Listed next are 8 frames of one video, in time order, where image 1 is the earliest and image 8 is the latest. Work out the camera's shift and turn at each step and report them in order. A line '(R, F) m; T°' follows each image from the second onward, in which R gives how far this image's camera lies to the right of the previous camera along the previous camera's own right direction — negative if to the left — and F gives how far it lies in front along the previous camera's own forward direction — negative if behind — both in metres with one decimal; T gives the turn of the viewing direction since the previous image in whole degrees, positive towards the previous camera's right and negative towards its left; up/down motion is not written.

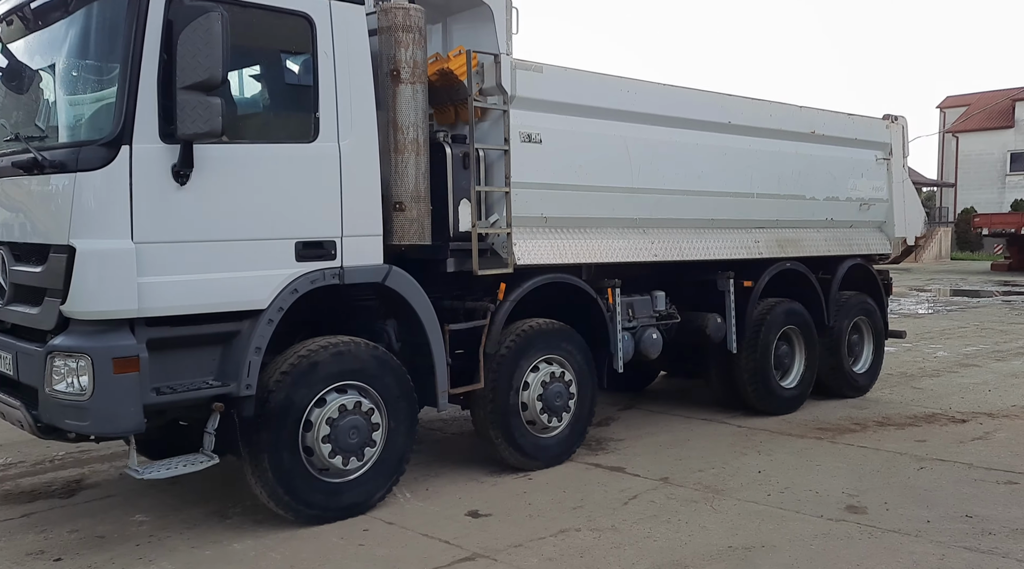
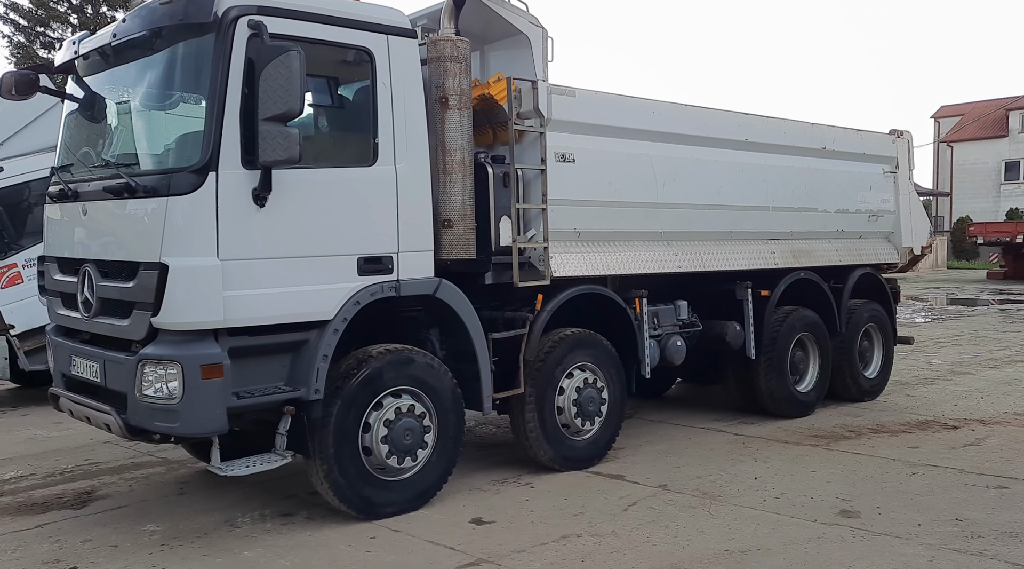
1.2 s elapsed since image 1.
(-0.3, -0.4) m; 0°
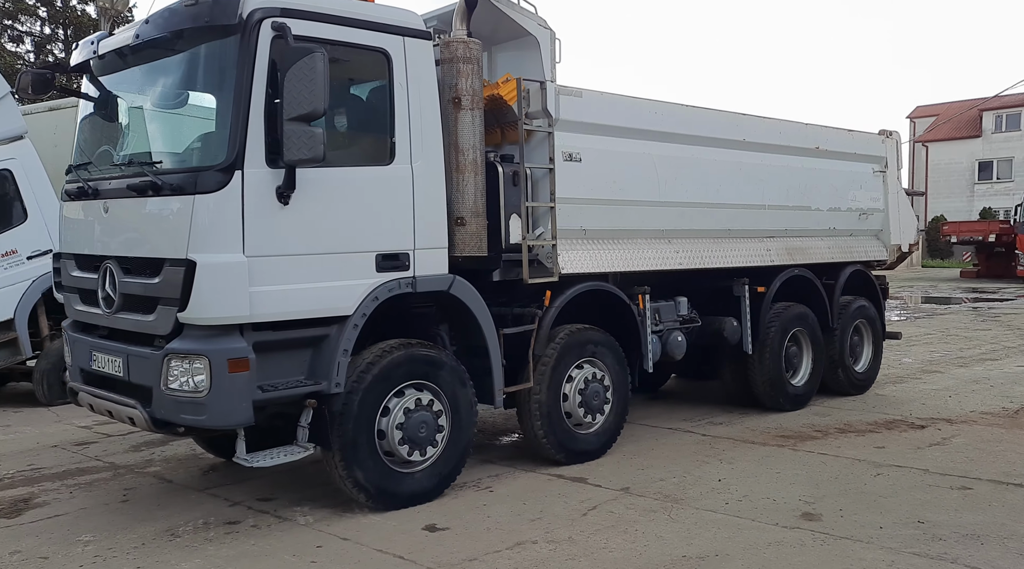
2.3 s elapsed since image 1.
(-0.2, -0.1) m; +1°
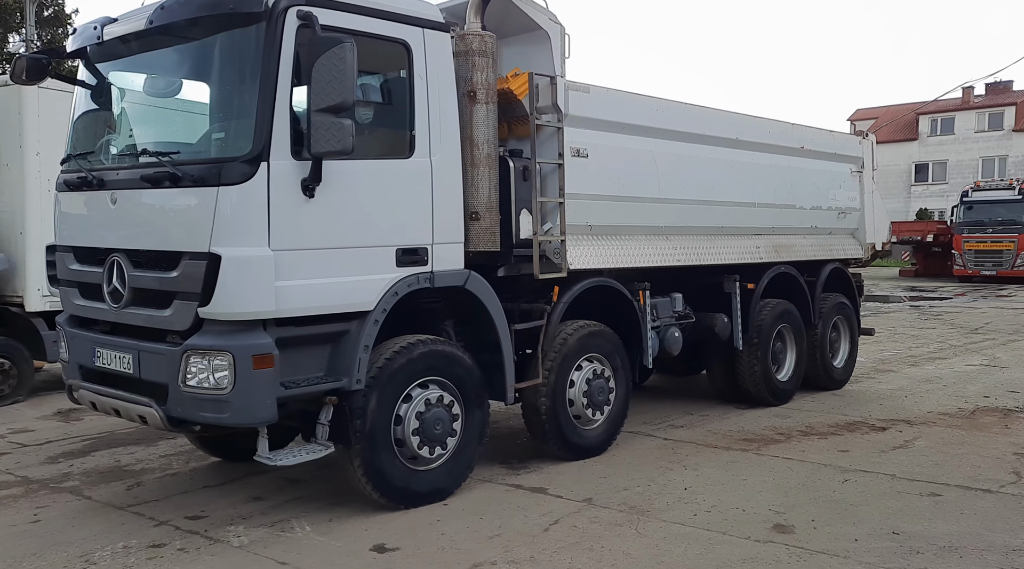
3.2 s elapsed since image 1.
(-0.5, +0.1) m; +4°
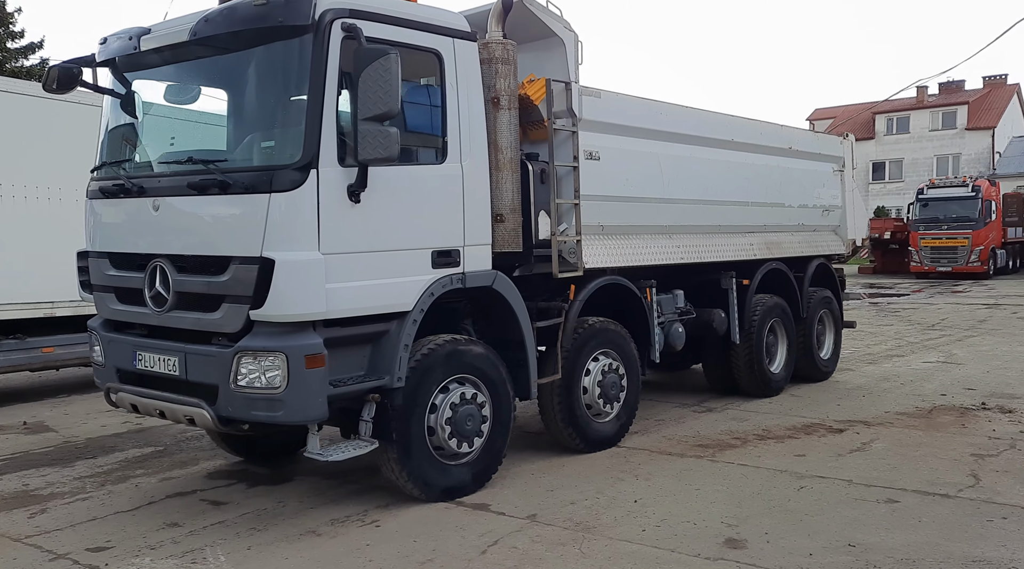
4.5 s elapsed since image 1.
(-0.4, -0.2) m; +3°
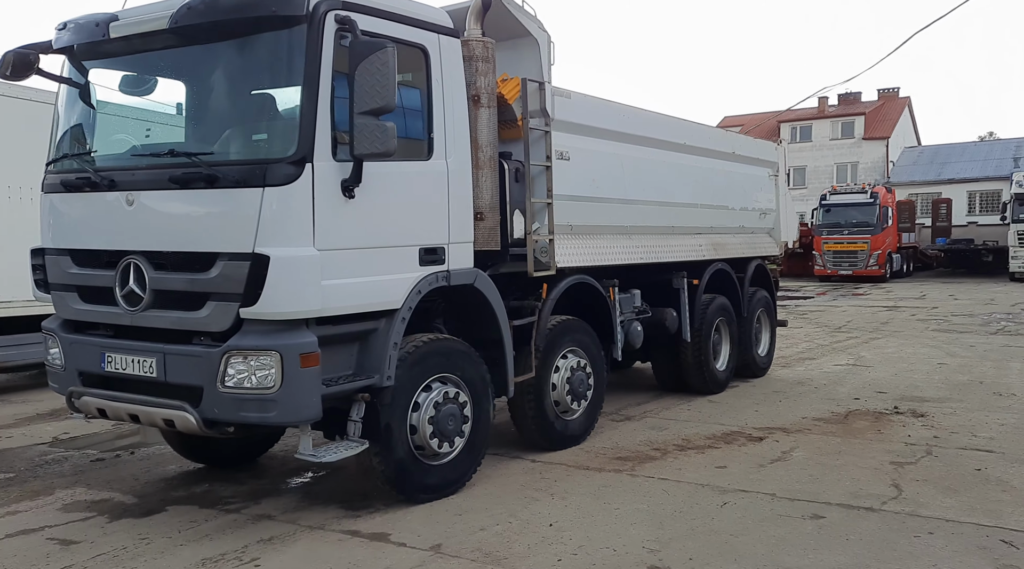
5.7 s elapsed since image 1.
(-0.5, +0.1) m; +6°
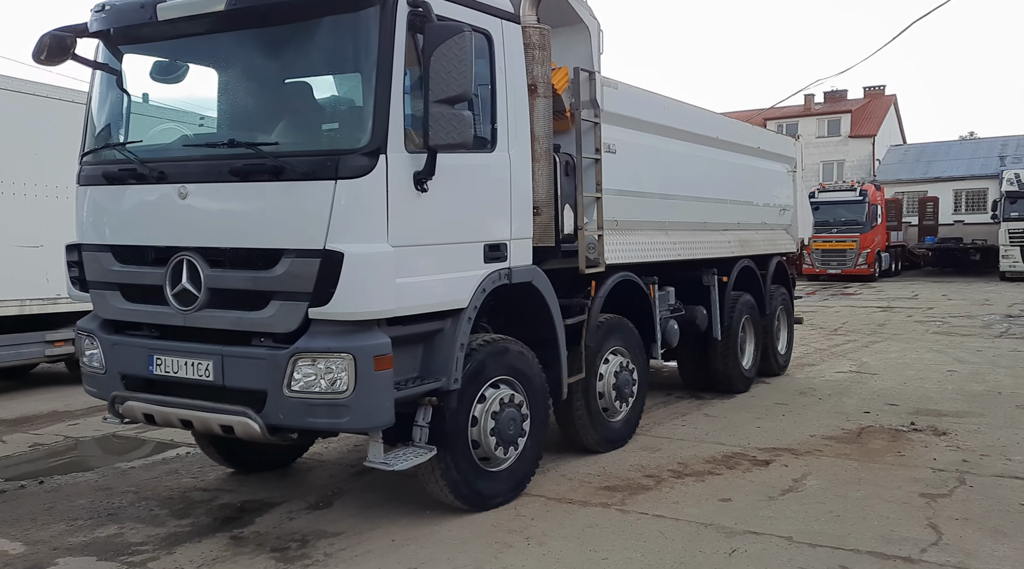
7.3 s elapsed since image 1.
(-0.5, +0.2) m; +1°
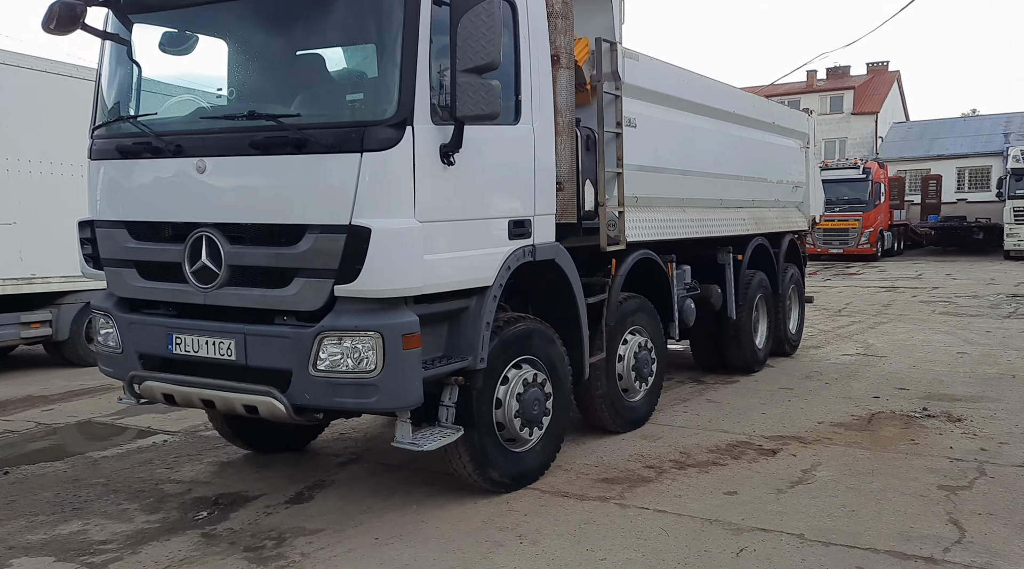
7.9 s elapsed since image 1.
(-0.2, +0.1) m; 0°
